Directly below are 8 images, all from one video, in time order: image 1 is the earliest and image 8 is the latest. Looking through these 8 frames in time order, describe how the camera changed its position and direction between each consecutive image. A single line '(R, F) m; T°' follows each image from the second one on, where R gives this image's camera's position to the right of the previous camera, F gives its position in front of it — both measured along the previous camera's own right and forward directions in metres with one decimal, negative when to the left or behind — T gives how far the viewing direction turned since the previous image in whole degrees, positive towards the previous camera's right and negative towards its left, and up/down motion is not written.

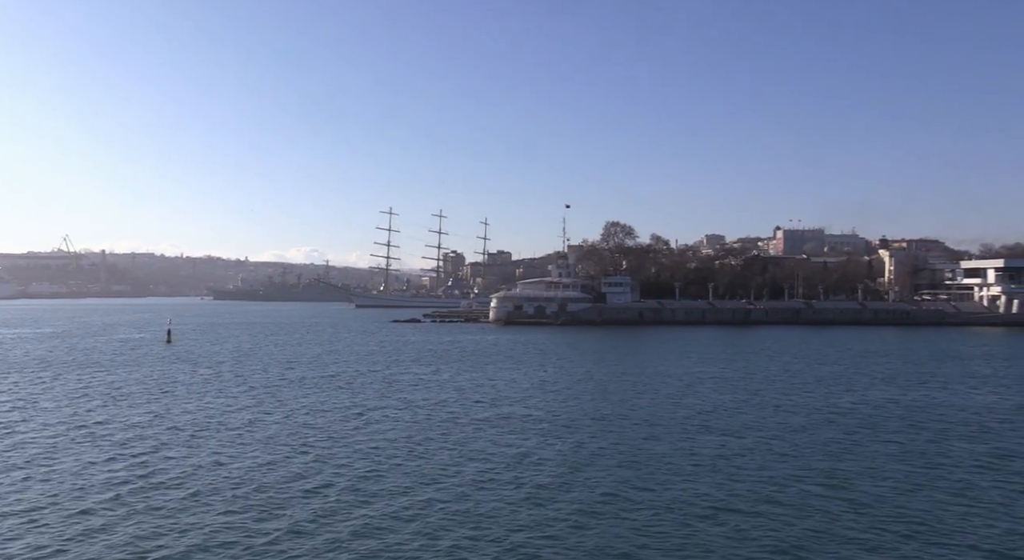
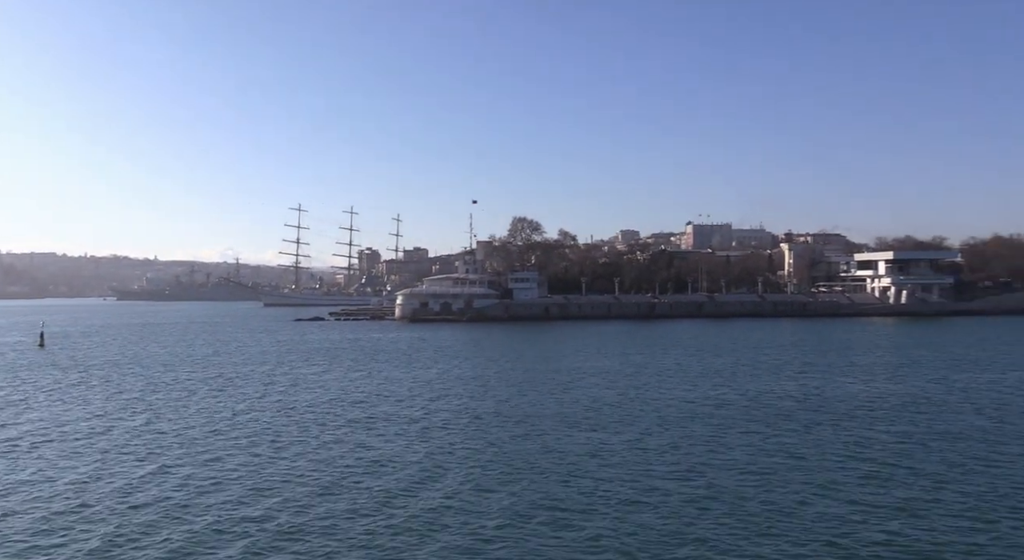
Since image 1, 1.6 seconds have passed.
(+0.9, +0.4) m; +5°
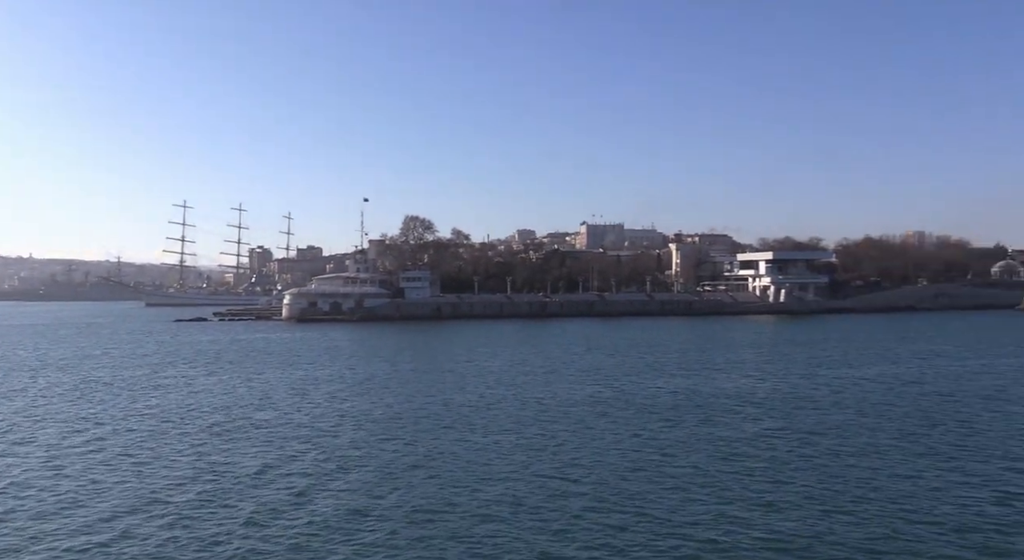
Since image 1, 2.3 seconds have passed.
(+0.3, +0.2) m; +7°
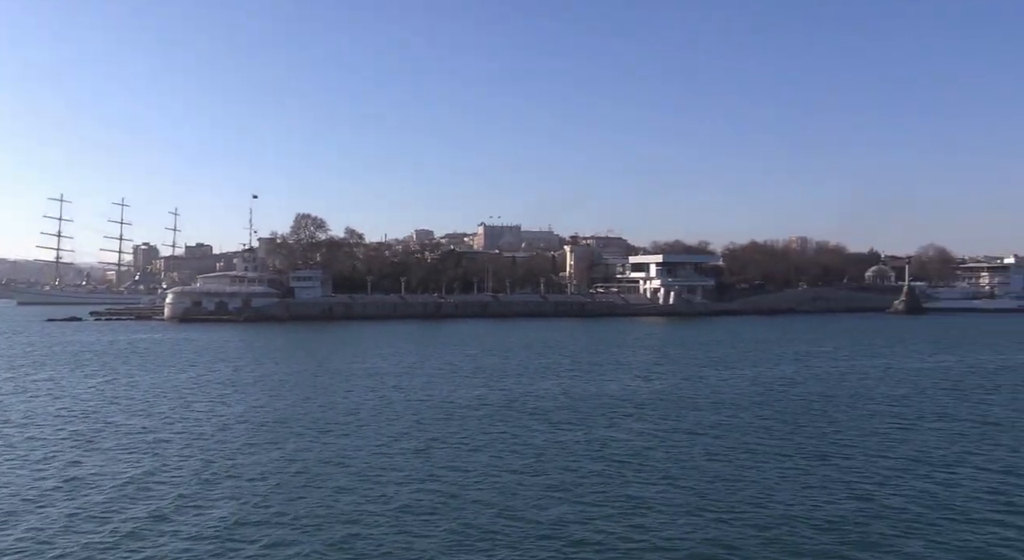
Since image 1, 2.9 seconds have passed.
(+0.3, +0.2) m; +7°
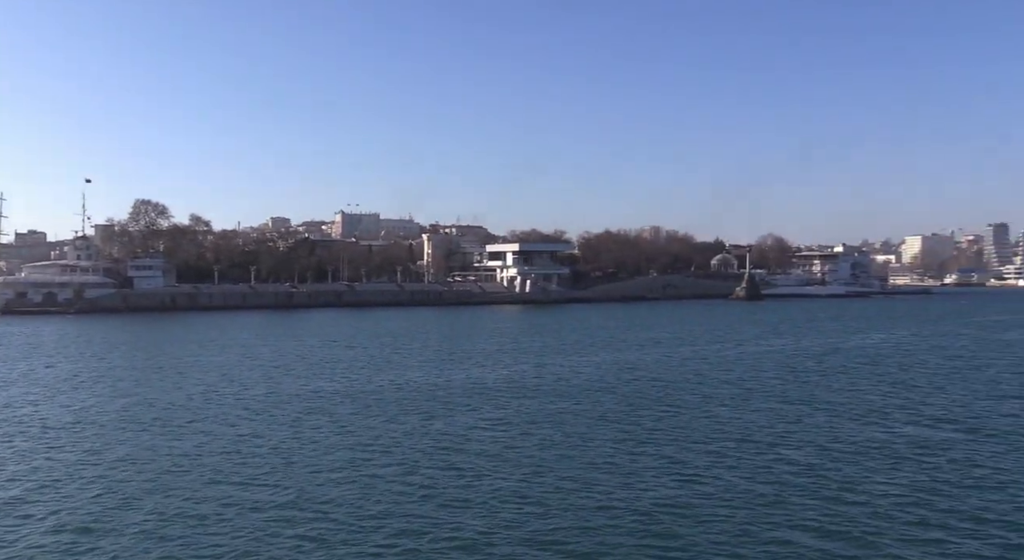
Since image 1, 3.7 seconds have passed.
(+0.3, +0.3) m; +9°
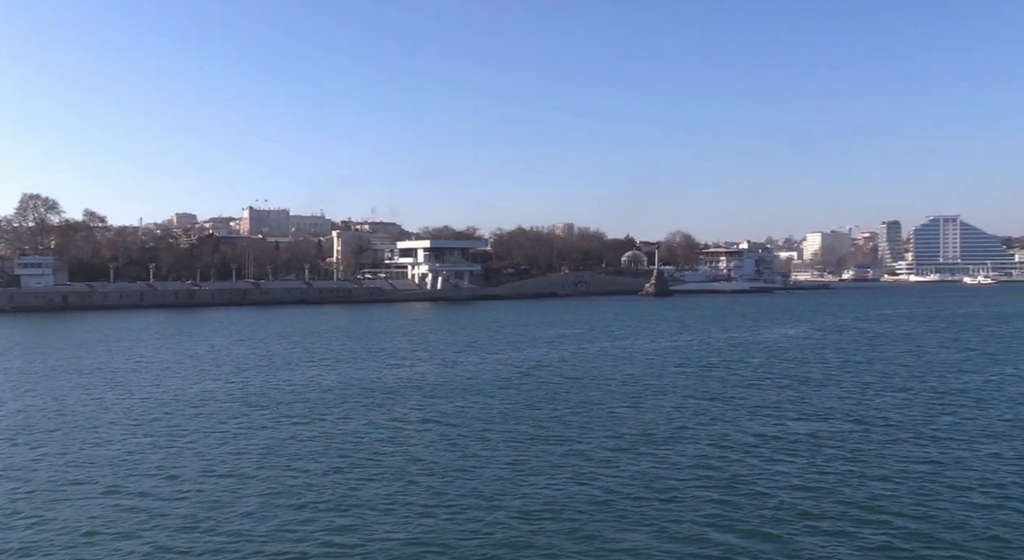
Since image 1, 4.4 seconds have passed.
(+0.2, +0.2) m; +6°
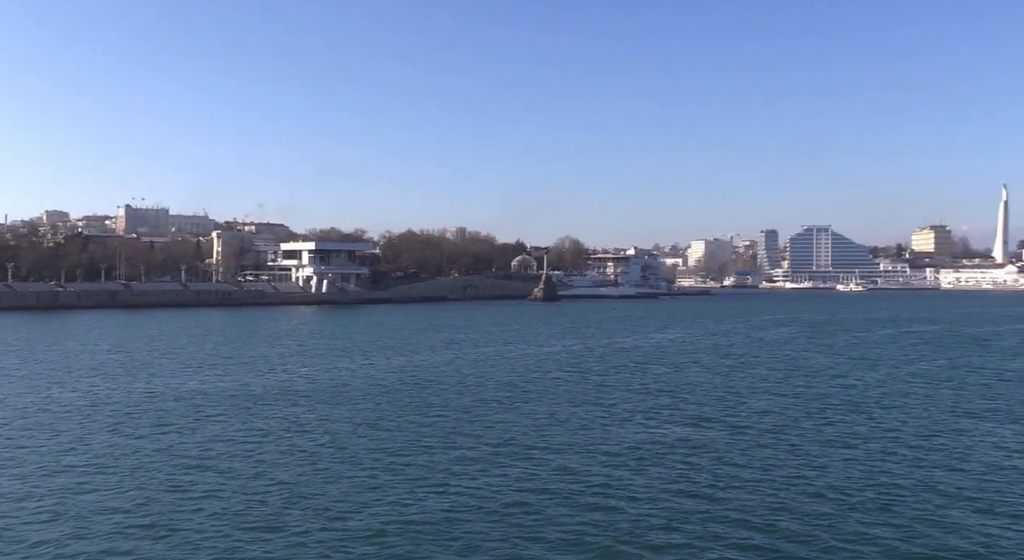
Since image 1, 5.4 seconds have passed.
(+0.3, +0.3) m; +7°
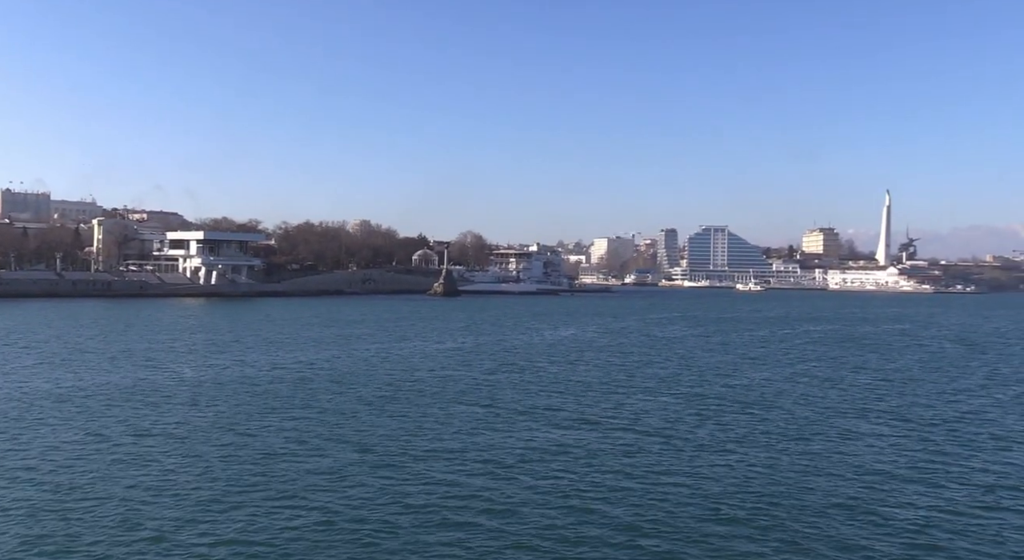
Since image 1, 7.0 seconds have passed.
(+0.3, +0.5) m; +6°
